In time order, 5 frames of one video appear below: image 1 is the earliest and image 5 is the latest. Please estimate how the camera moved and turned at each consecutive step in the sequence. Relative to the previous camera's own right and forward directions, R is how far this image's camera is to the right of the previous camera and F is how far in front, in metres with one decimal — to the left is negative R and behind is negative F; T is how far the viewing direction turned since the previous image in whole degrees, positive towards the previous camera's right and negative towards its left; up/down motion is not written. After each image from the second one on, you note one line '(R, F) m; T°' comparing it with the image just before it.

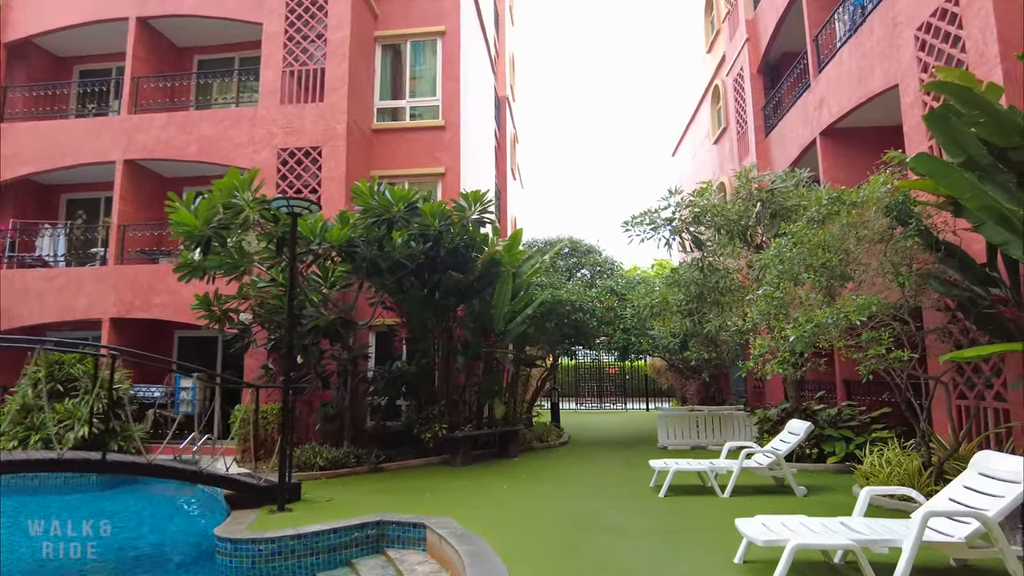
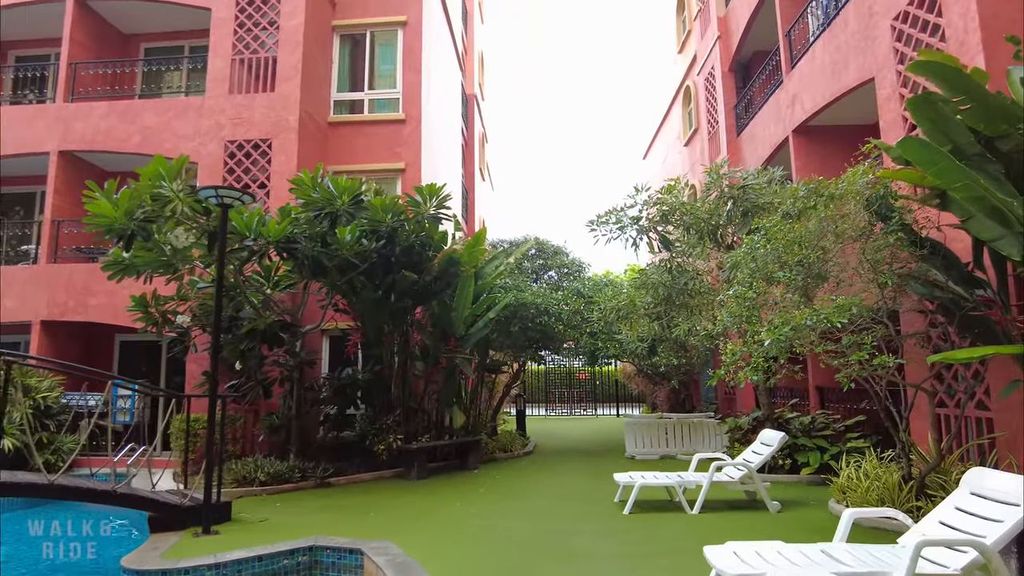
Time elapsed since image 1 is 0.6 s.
(+0.2, +0.5) m; +2°
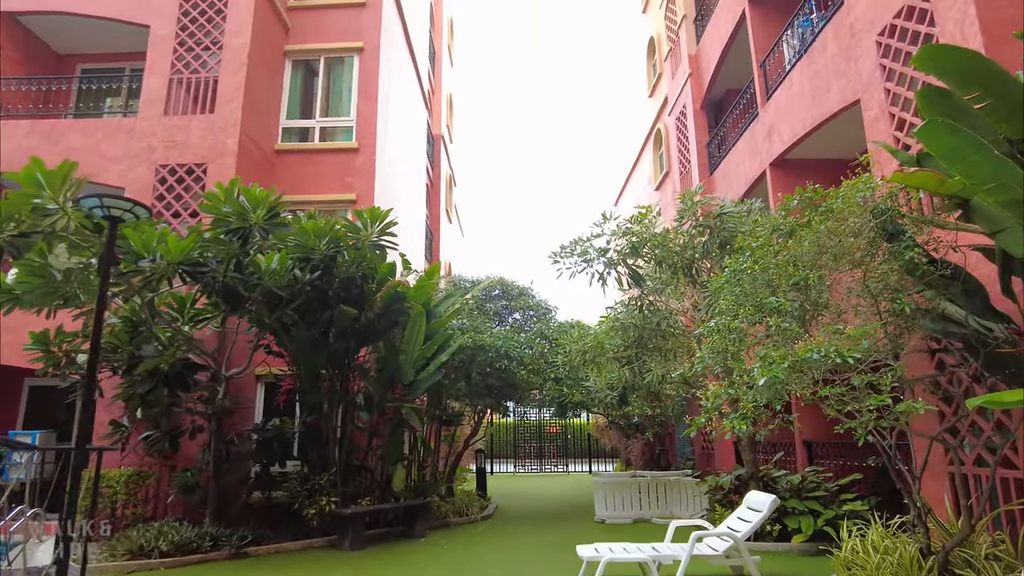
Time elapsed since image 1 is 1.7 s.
(+0.2, +0.9) m; +2°
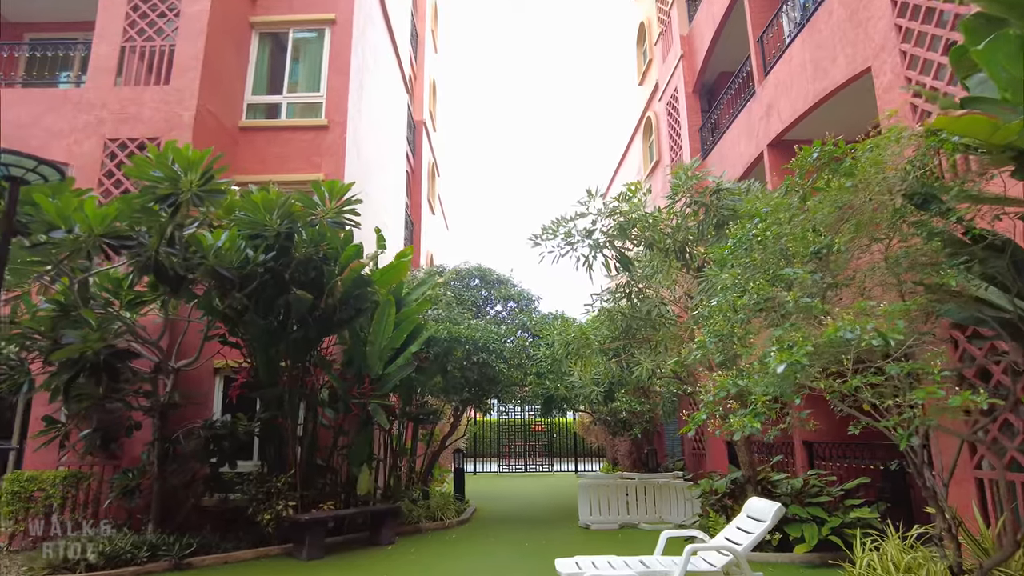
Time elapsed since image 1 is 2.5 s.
(+0.1, +0.7) m; +1°
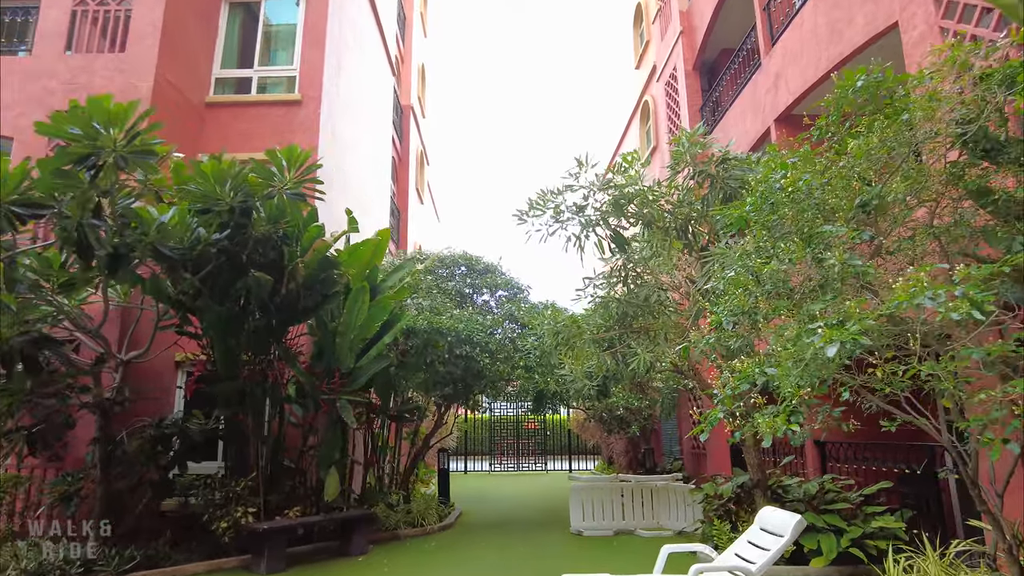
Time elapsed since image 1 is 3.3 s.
(+0.1, +0.7) m; 0°
